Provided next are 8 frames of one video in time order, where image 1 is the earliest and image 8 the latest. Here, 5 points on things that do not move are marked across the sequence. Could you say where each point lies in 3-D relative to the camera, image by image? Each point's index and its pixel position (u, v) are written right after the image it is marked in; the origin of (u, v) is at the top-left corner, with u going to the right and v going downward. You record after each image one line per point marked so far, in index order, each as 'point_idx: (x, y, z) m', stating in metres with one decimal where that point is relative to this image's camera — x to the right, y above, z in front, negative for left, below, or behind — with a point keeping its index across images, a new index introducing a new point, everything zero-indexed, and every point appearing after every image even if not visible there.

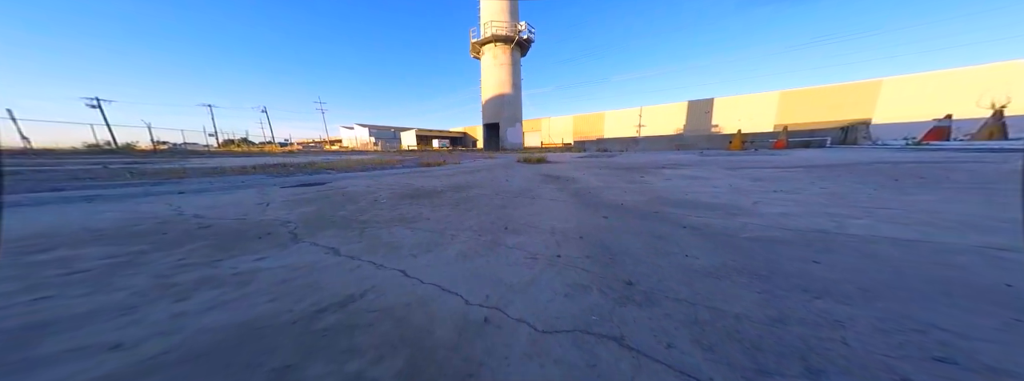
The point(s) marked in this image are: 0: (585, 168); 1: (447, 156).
0: (+1.1, +0.4, +3.3) m
1: (-2.3, +1.2, +7.6) m
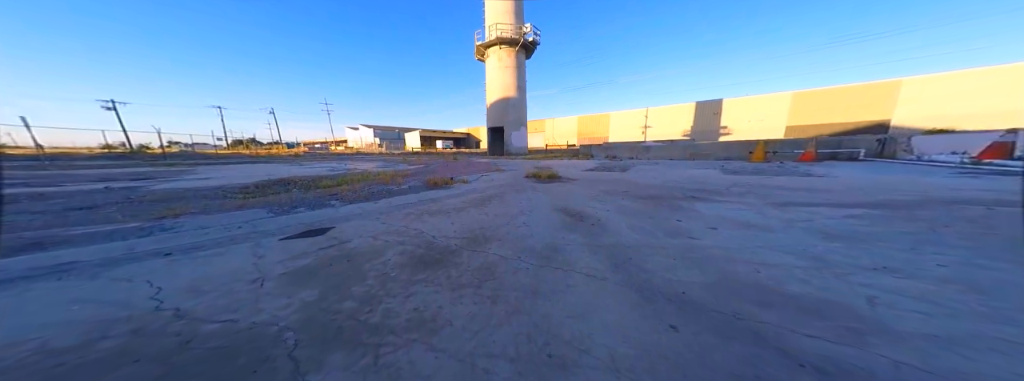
0: (+1.3, 0.0, +3.1) m
1: (-2.0, +0.8, +7.5) m
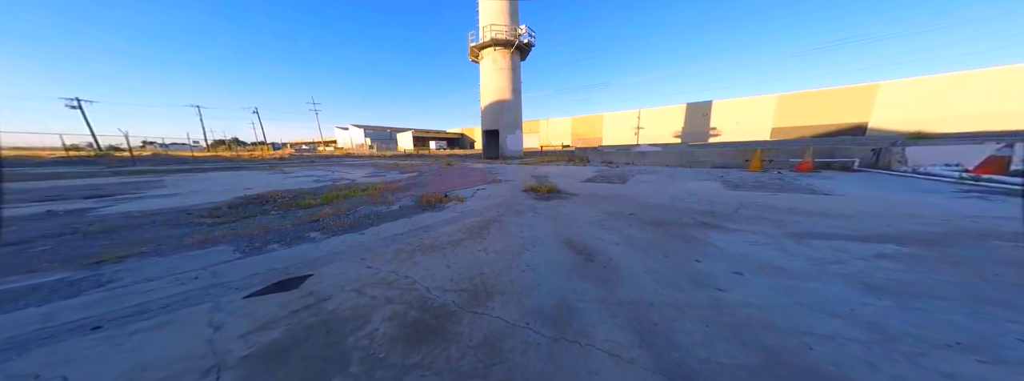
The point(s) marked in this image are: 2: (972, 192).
0: (+1.3, -0.3, +3.0) m
1: (-2.1, +0.5, +7.2) m
2: (+5.9, 0.0, +3.0) m
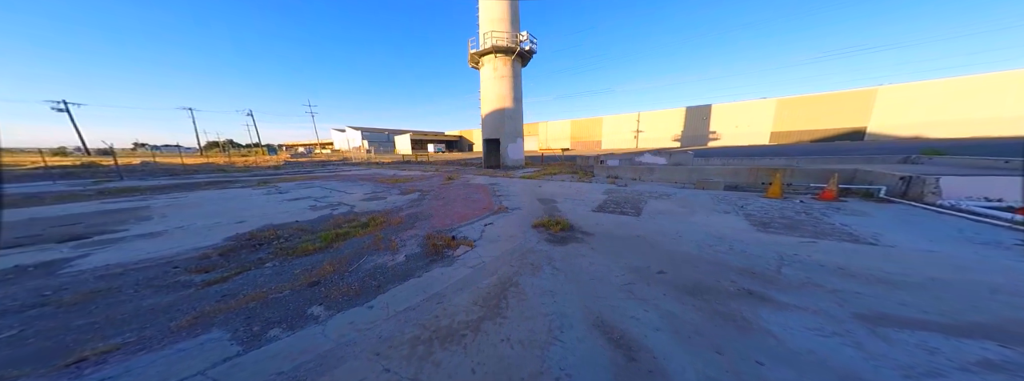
0: (+1.5, -0.9, +2.7) m
1: (-1.9, -0.1, +6.9) m
2: (+6.1, -0.7, +2.7) m
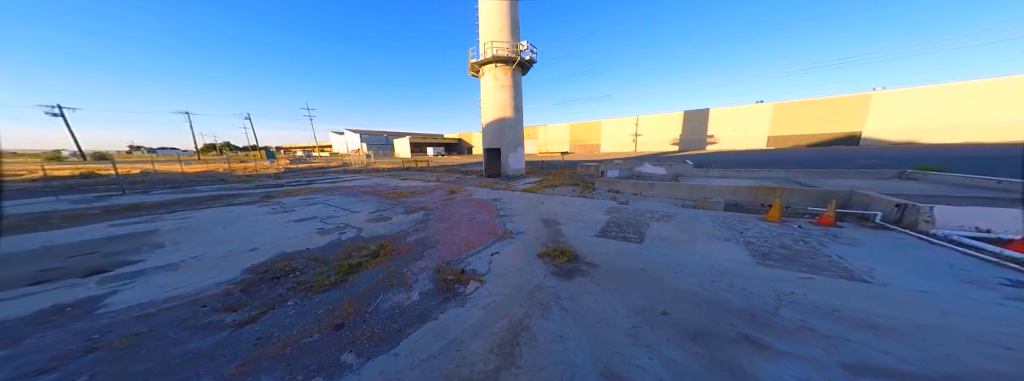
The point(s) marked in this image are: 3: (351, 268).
0: (+1.6, -1.4, +2.8) m
1: (-1.8, -0.7, +7.1) m
2: (+6.2, -1.2, +2.9) m
3: (-2.7, -1.3, +3.8) m
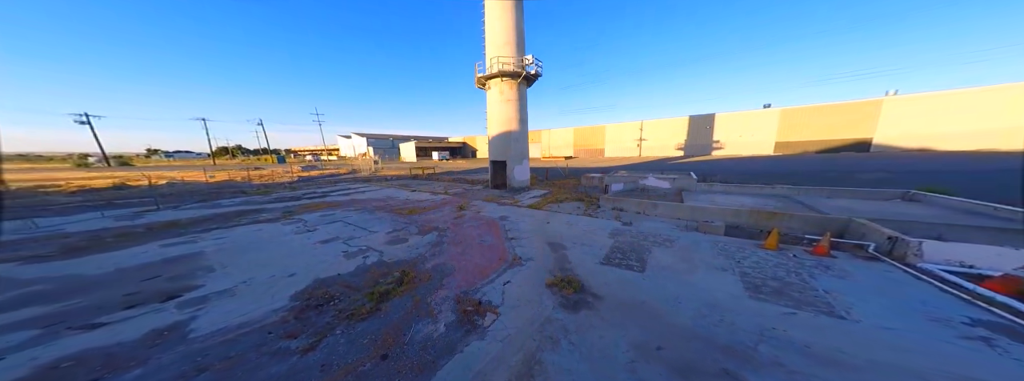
0: (+1.8, -2.1, +3.2) m
1: (-1.6, -1.5, +7.5) m
2: (+6.4, -1.9, +3.2) m
3: (-2.4, -2.0, +4.3) m
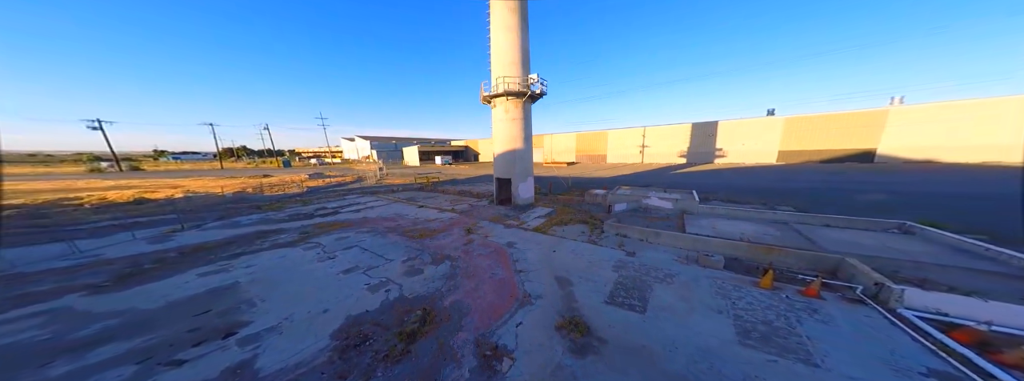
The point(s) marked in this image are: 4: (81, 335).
0: (+2.0, -3.2, +3.7) m
1: (-1.3, -2.6, +8.0) m
2: (+6.7, -3.0, +3.6) m
3: (-2.2, -3.0, +4.8) m
4: (-9.0, -3.0, +4.9) m
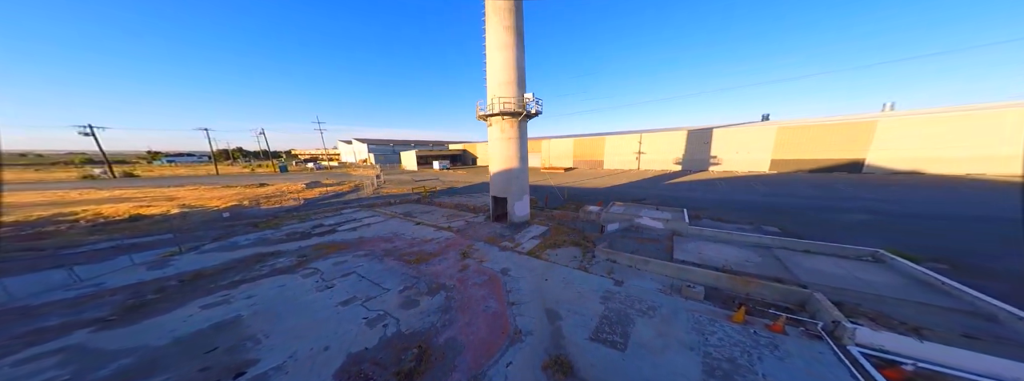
0: (+1.8, -4.4, +4.1) m
1: (-1.5, -3.9, +8.4) m
2: (+6.4, -4.2, +4.1) m
3: (-2.4, -4.2, +5.1) m
4: (-9.2, -4.1, +5.1) m
